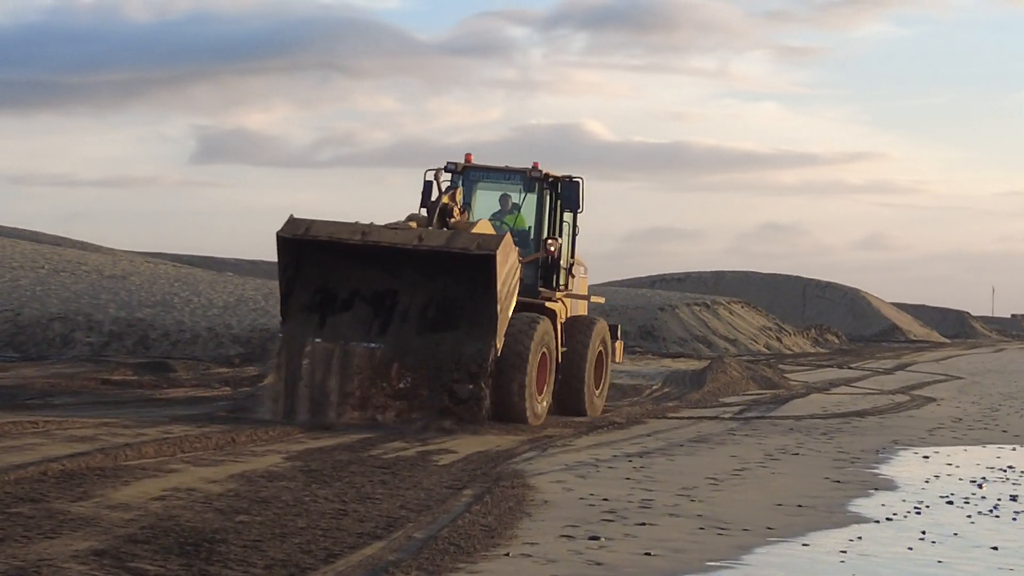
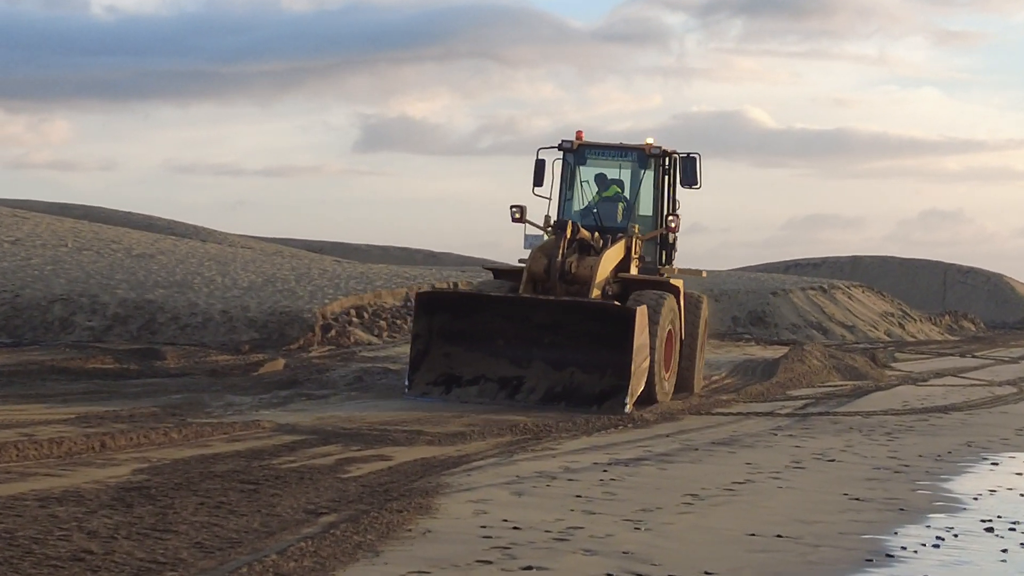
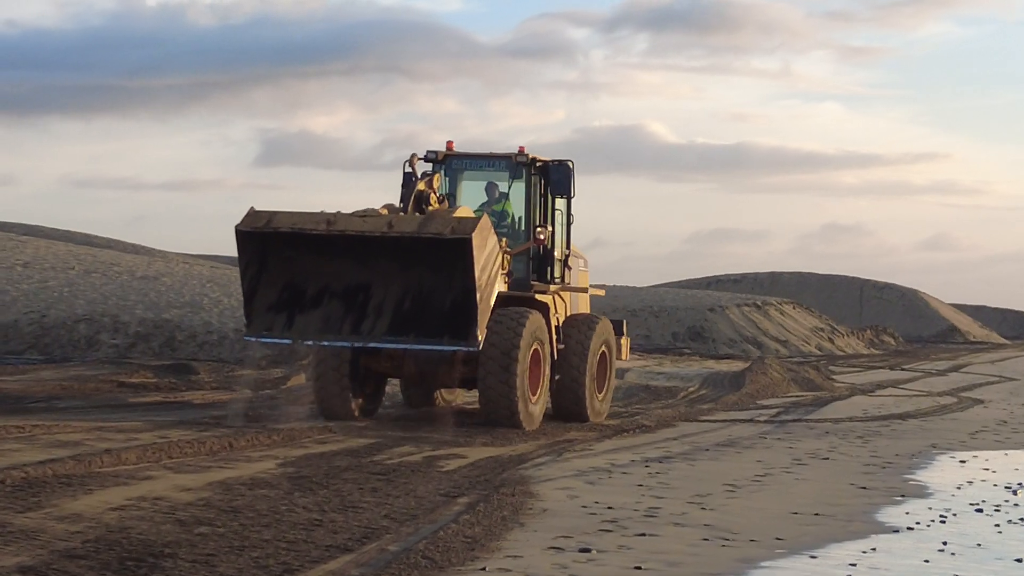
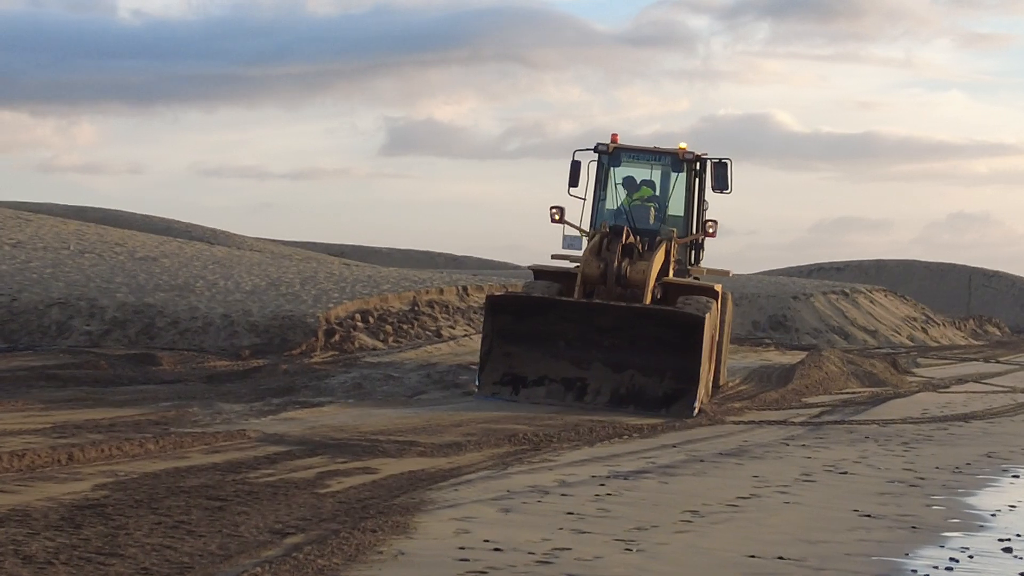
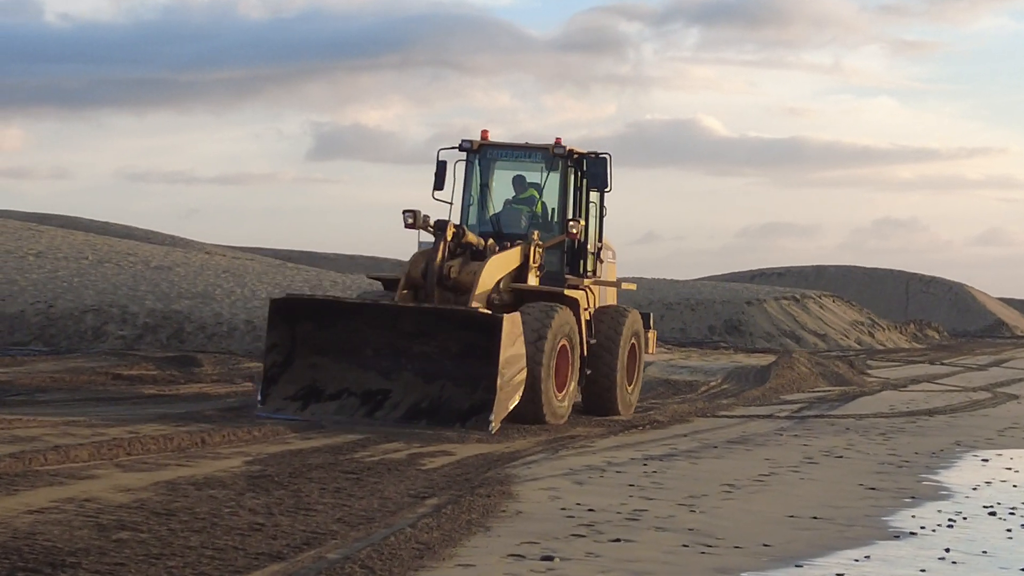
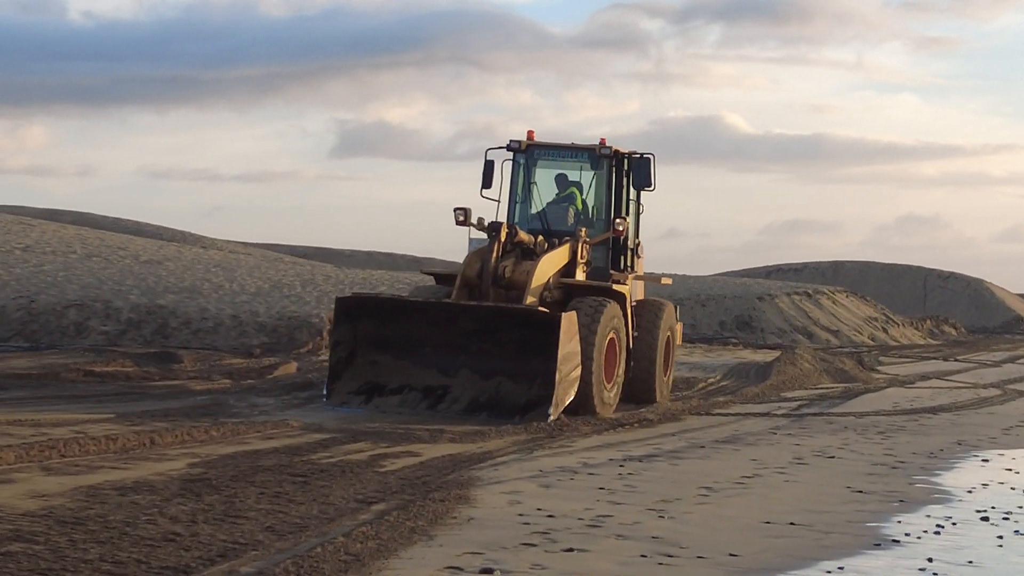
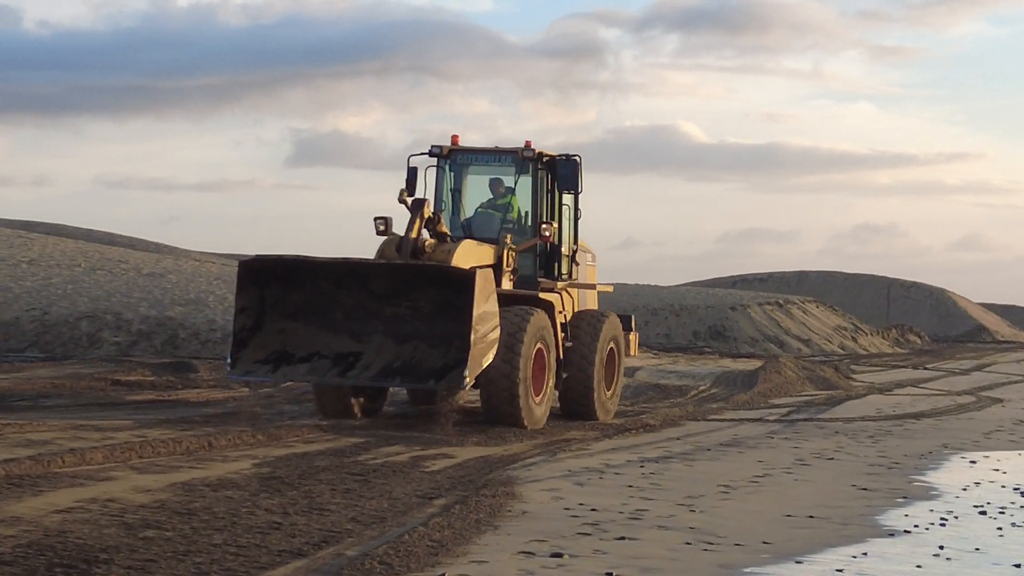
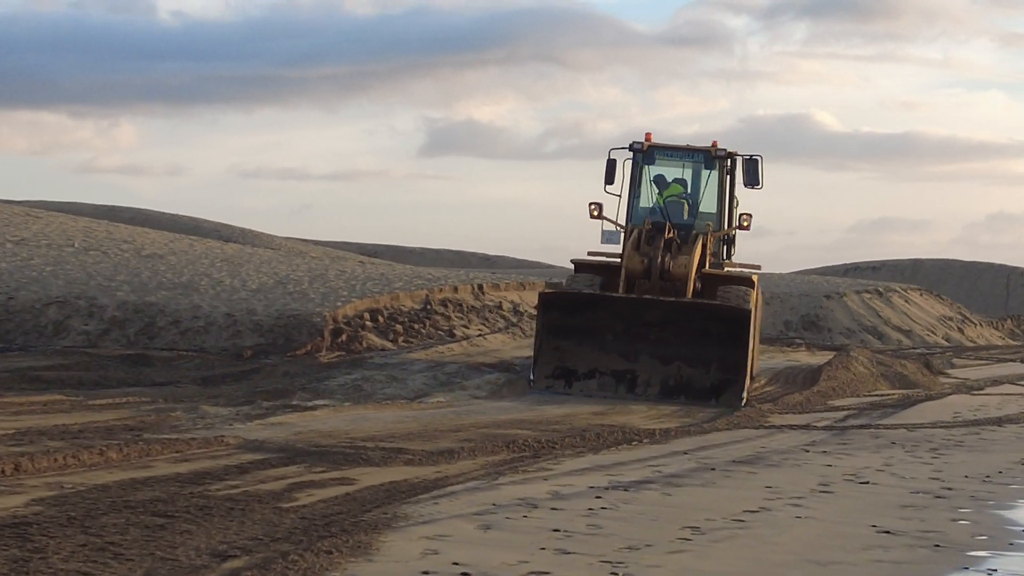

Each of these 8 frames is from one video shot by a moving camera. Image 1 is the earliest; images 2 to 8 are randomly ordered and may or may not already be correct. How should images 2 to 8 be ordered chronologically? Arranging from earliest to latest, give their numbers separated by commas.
3, 7, 5, 6, 2, 4, 8
